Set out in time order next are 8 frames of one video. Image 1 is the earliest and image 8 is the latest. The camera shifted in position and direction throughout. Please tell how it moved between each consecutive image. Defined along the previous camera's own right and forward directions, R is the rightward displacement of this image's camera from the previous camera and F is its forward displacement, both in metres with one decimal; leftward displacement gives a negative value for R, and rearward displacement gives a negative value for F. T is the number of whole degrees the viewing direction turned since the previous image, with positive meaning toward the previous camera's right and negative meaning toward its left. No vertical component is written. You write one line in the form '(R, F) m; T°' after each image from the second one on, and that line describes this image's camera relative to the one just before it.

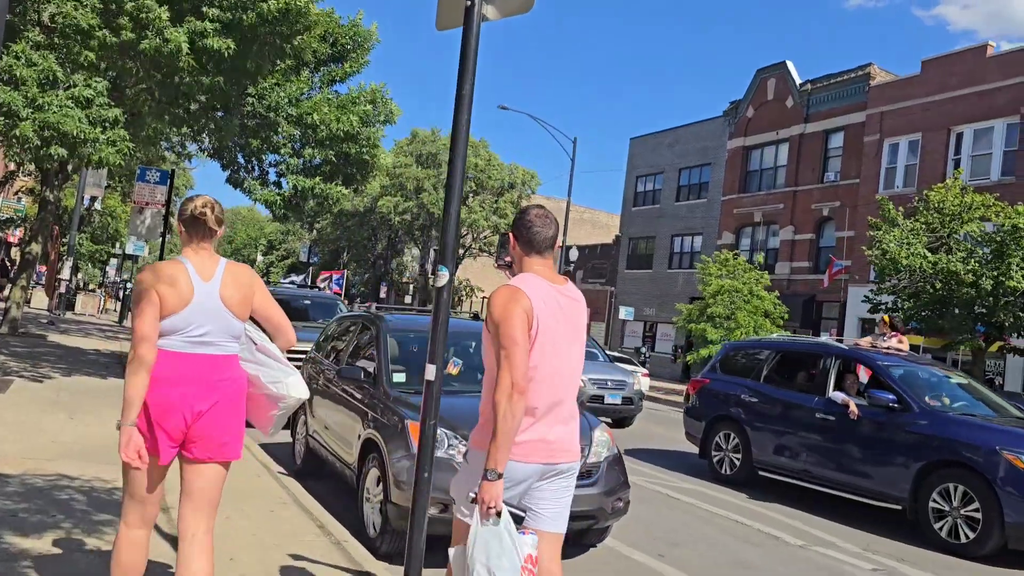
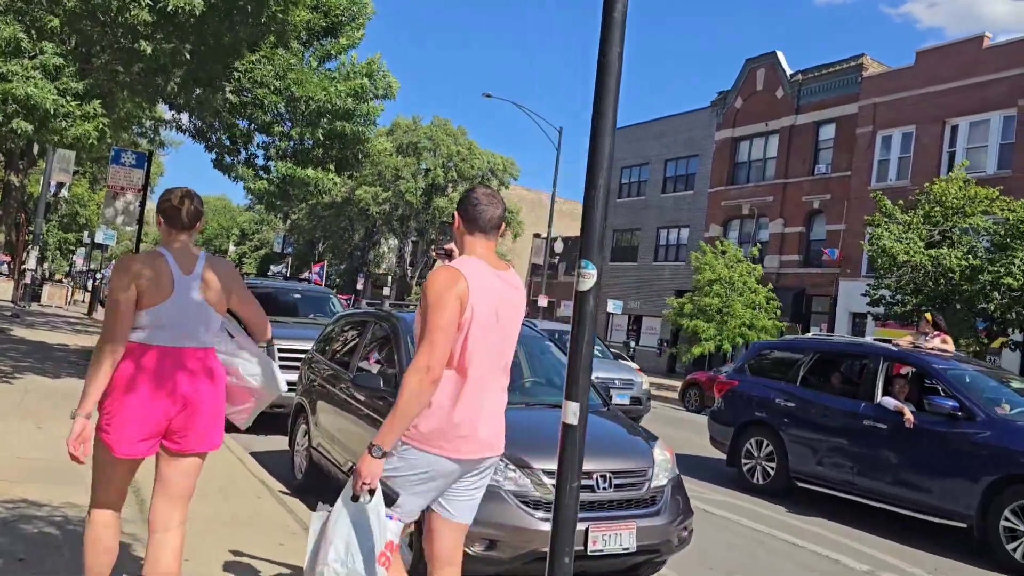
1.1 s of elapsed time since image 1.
(-0.5, +0.8) m; +2°
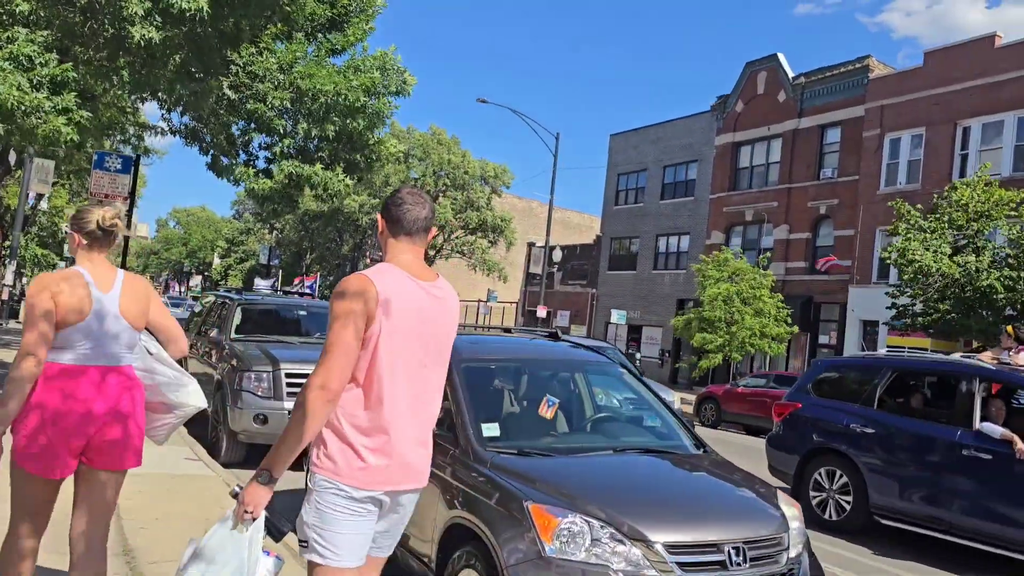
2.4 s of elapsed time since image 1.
(-0.5, +1.0) m; +1°
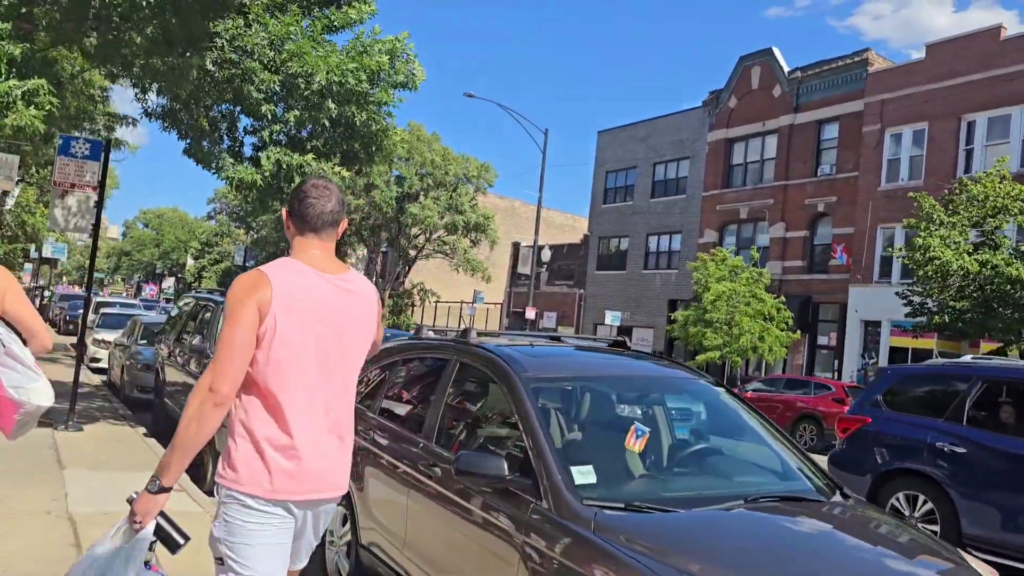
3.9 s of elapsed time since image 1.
(-0.5, +1.0) m; +2°
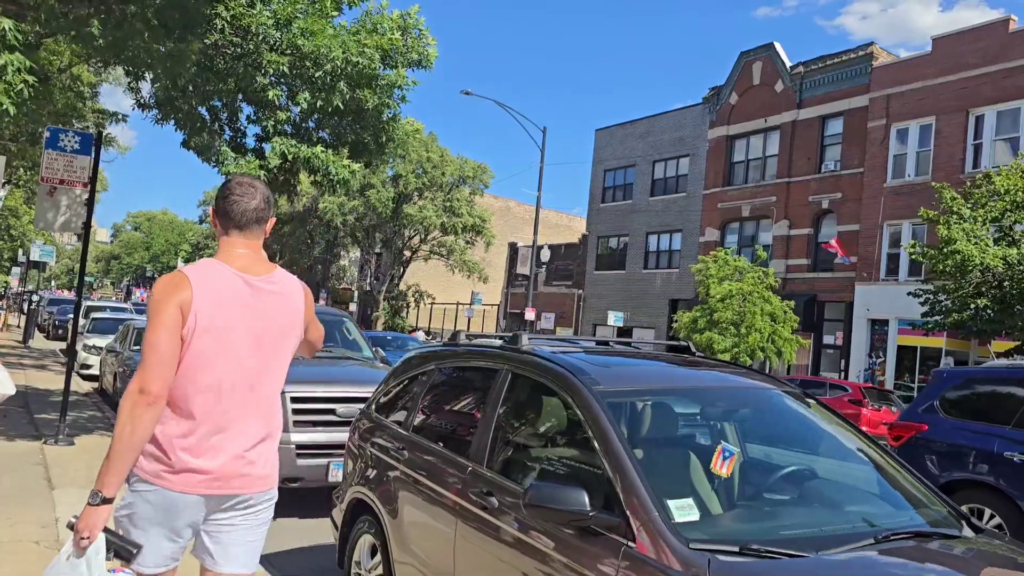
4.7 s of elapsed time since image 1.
(-0.3, +0.5) m; +1°
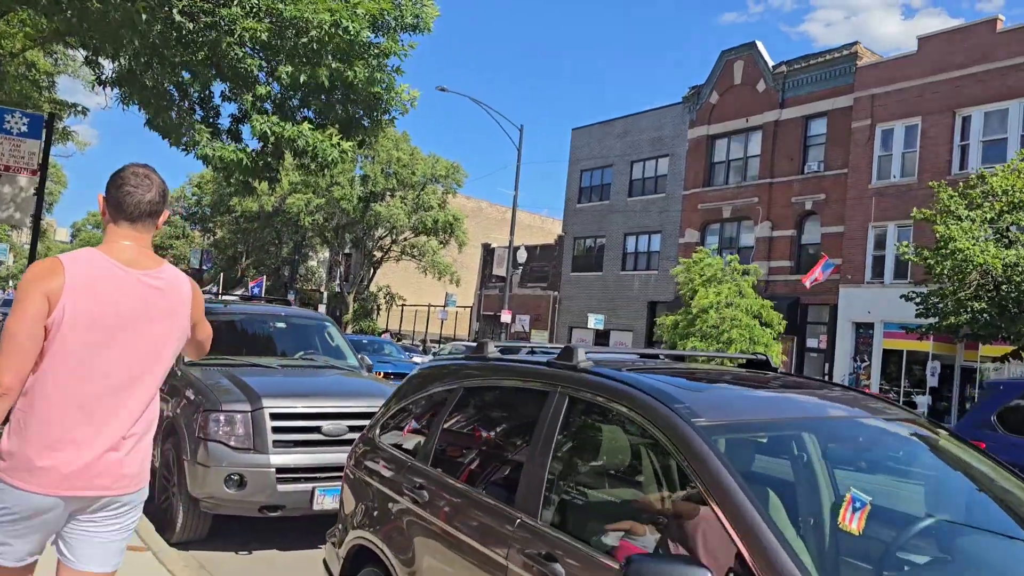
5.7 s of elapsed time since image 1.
(-0.3, +0.8) m; +2°
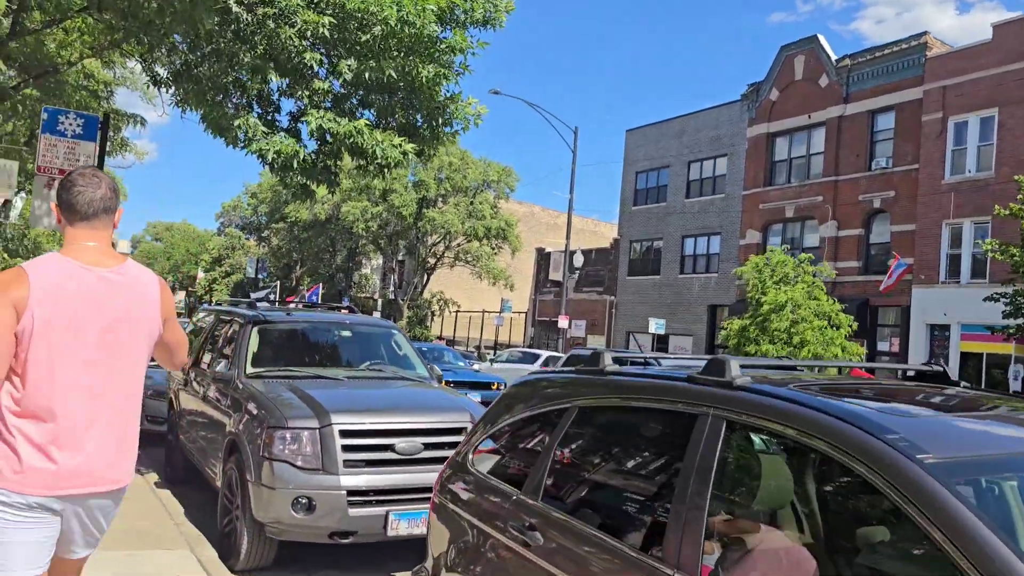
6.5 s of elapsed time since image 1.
(-0.3, +0.5) m; -3°
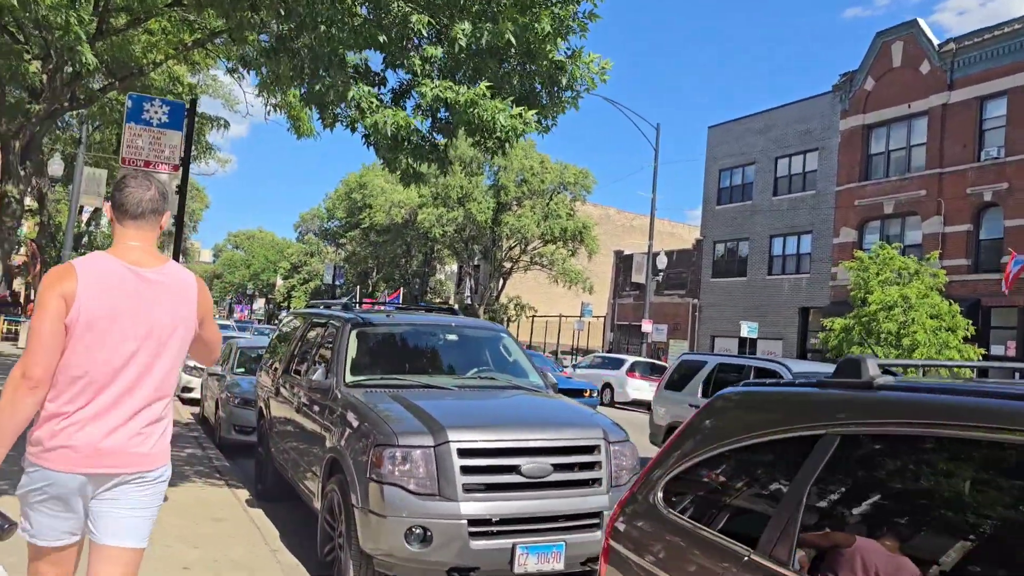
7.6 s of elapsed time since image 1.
(-0.4, +0.7) m; -5°
